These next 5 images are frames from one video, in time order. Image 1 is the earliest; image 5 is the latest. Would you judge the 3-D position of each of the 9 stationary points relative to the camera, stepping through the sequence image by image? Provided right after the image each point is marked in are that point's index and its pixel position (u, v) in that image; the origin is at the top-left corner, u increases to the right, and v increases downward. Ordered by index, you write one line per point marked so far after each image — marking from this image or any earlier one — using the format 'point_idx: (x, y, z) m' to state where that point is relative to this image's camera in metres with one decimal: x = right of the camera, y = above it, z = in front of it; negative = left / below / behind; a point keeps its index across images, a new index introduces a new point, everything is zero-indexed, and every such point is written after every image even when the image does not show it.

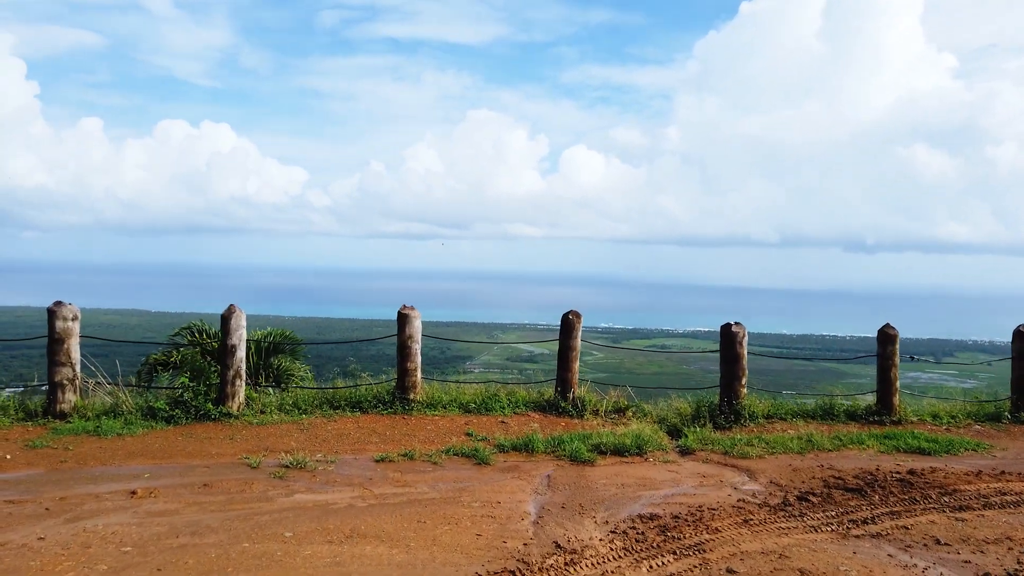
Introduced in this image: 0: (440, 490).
0: (-0.6, -1.6, +6.1) m
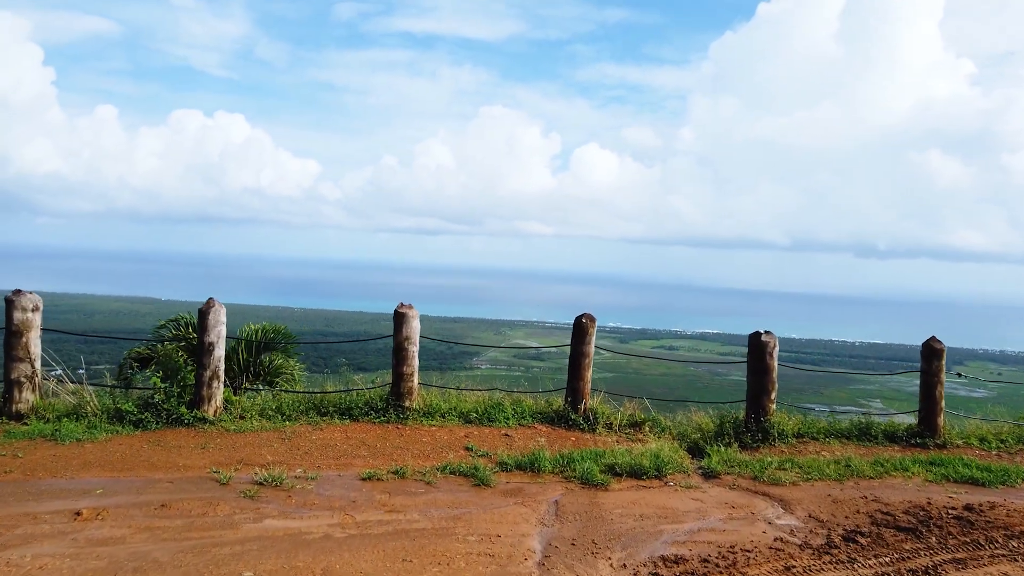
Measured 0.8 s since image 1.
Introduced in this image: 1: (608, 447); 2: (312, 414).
0: (-0.6, -1.6, +5.3) m
1: (+0.9, -1.6, +7.3) m
2: (-2.0, -1.3, +7.7) m
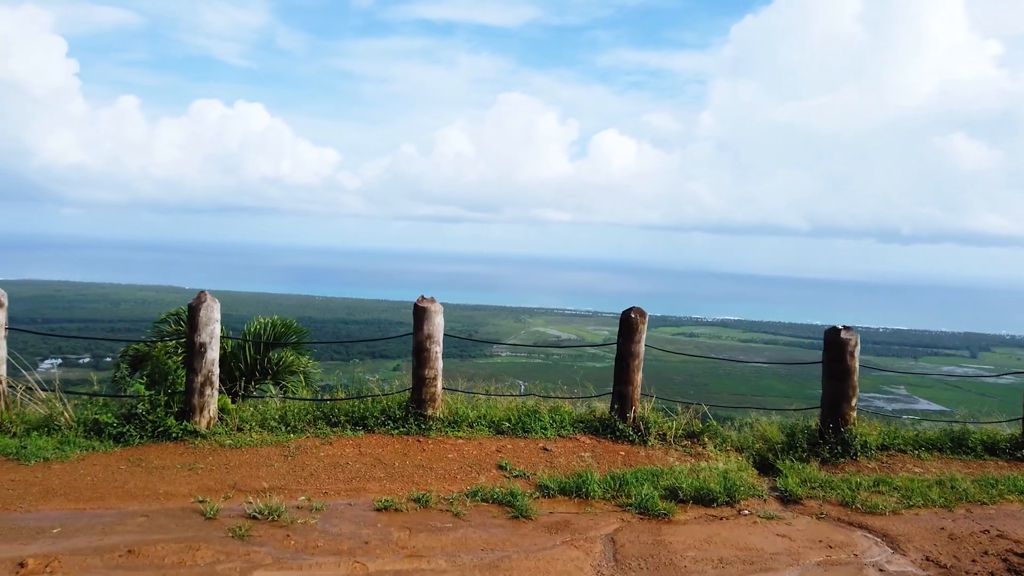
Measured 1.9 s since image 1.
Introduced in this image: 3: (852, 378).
0: (-0.3, -1.6, +4.3) m
1: (+1.3, -1.5, +6.2) m
2: (-1.7, -1.2, +6.6) m
3: (+3.1, -0.8, +6.9) m
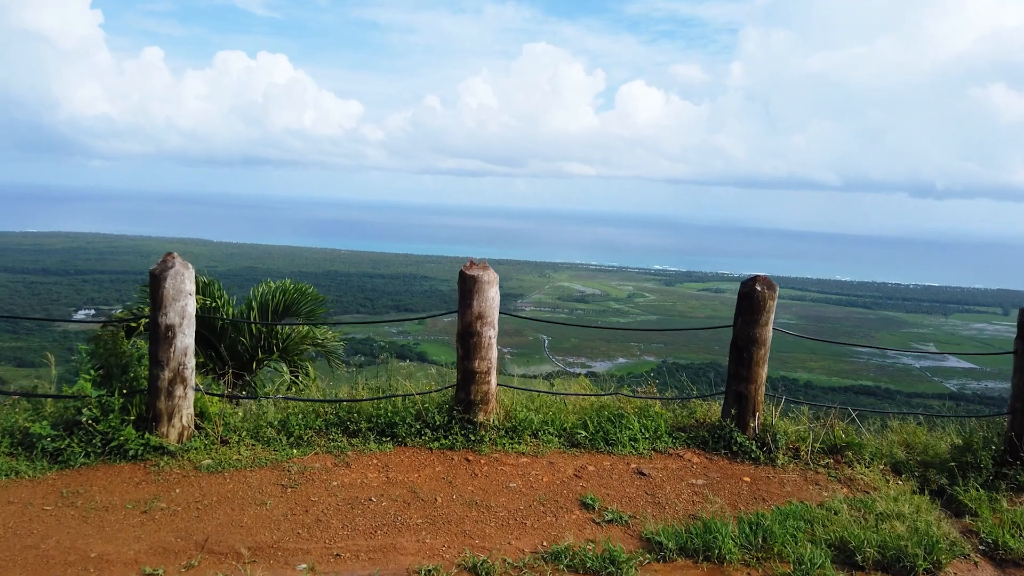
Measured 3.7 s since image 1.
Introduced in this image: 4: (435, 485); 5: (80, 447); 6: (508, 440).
0: (+0.2, -1.5, +2.5) m
1: (+1.8, -1.3, +4.4) m
2: (-1.2, -1.0, +4.9) m
3: (+3.7, -0.6, +5.0) m
4: (-0.5, -1.1, +4.4) m
5: (-2.5, -0.9, +4.4) m
6: (0.0, -1.0, +5.0) m
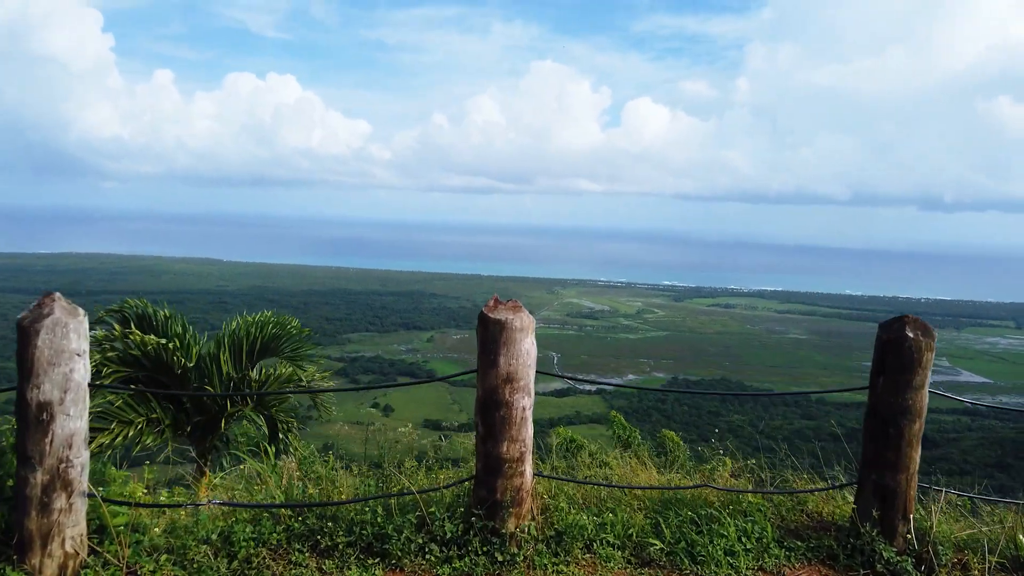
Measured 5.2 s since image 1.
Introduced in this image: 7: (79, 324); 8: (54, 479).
0: (+0.4, -1.6, +0.9) m
1: (+2.0, -1.5, +2.8) m
2: (-1.0, -1.2, +3.4) m
3: (+3.9, -0.8, +3.4) m
4: (-0.3, -1.4, +2.8) m
5: (-2.3, -1.2, +2.9) m
6: (+0.2, -1.2, +3.4) m
7: (-1.8, -0.1, +3.1) m
8: (-1.9, -0.8, +3.1) m
